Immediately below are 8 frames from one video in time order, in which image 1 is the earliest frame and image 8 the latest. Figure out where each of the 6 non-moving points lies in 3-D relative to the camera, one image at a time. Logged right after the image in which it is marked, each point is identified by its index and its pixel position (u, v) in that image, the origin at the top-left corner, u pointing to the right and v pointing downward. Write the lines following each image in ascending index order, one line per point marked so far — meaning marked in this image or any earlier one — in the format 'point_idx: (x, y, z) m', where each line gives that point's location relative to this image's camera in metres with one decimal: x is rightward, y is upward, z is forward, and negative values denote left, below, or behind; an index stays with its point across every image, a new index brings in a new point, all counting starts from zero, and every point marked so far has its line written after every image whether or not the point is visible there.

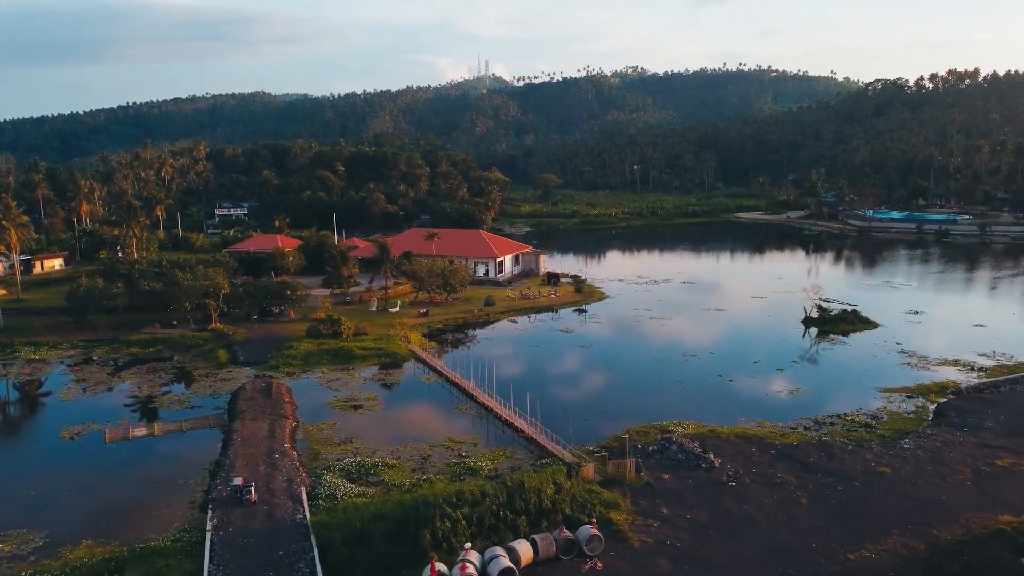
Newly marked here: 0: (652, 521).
0: (+3.7, -6.0, +19.3) m
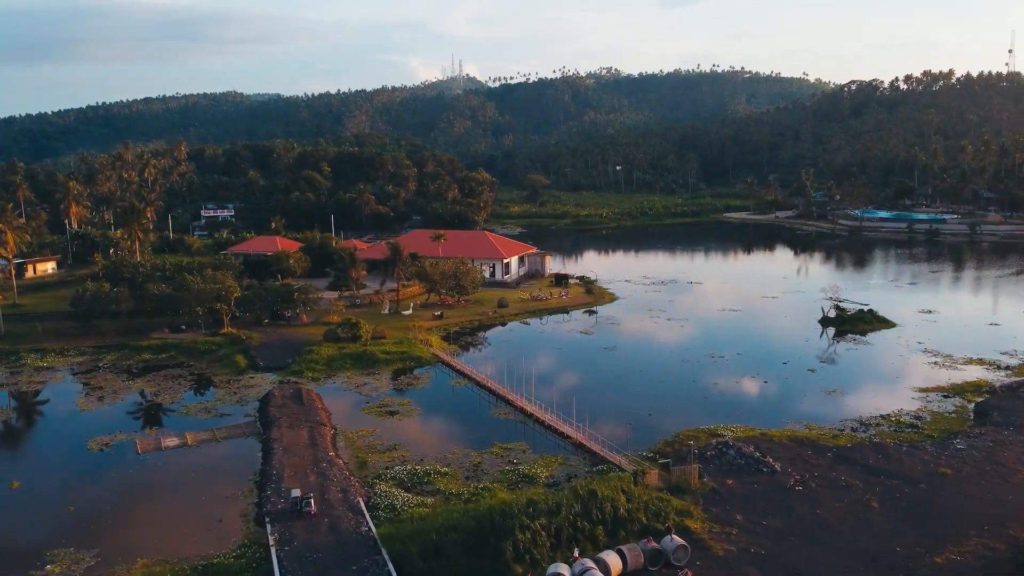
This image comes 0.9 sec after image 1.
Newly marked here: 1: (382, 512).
0: (+5.5, -6.0, +18.9) m
1: (-3.4, -5.9, +19.9) m
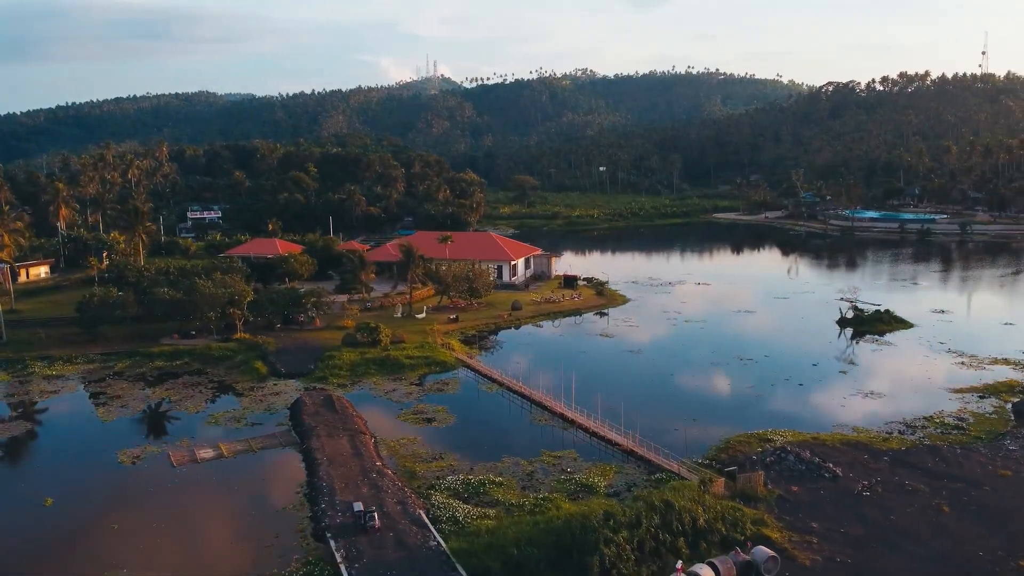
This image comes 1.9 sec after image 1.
0: (+7.3, -6.1, +18.5) m
1: (-1.7, -6.1, +19.2) m
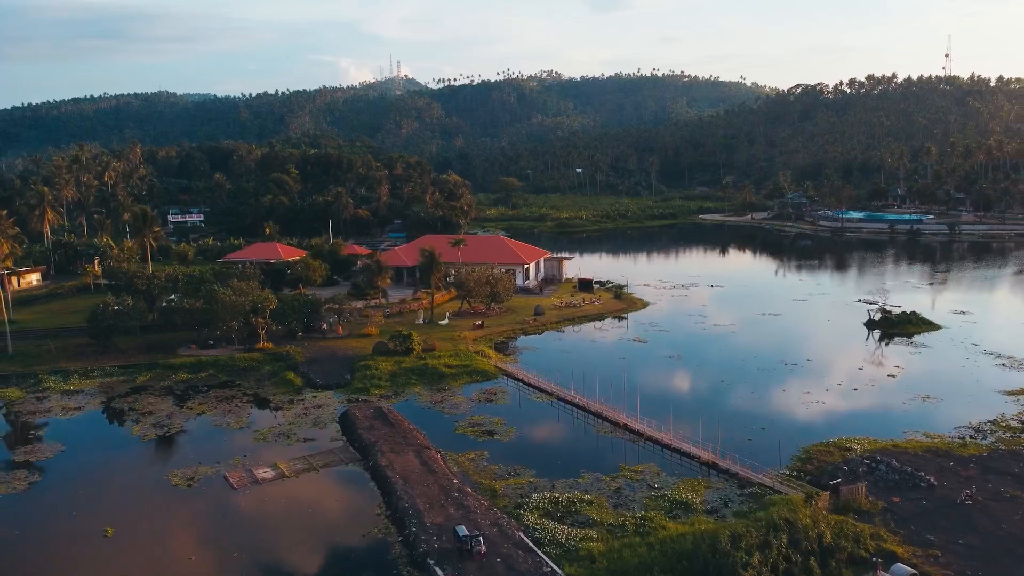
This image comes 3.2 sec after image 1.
0: (+10.0, -6.2, +17.8) m
1: (+0.9, -6.3, +18.2) m
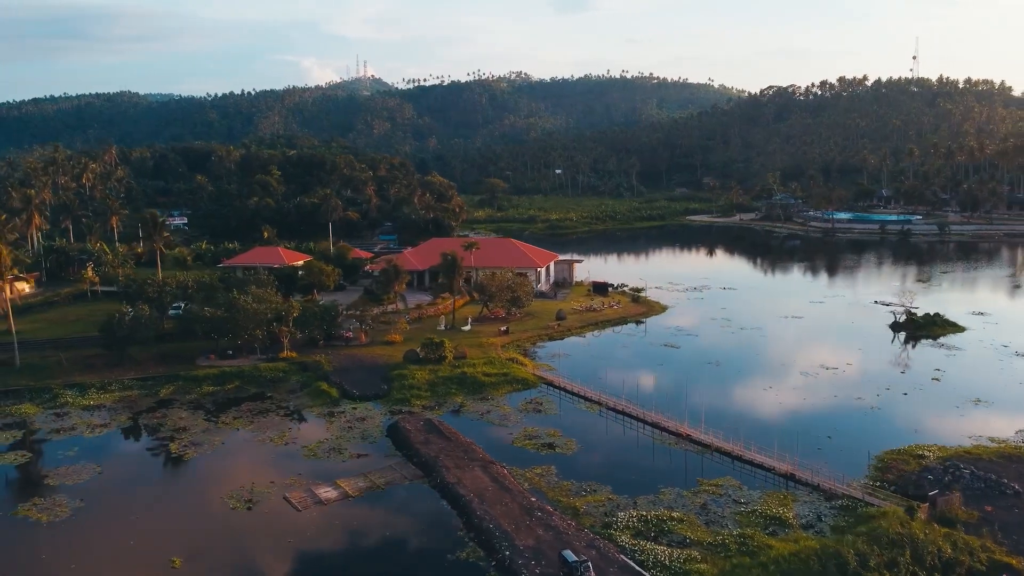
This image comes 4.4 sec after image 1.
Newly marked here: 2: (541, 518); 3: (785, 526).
0: (+12.4, -6.4, +17.3) m
1: (+3.3, -6.5, +17.3) m
2: (+0.7, -6.1, +19.8) m
3: (+7.1, -6.1, +19.7) m
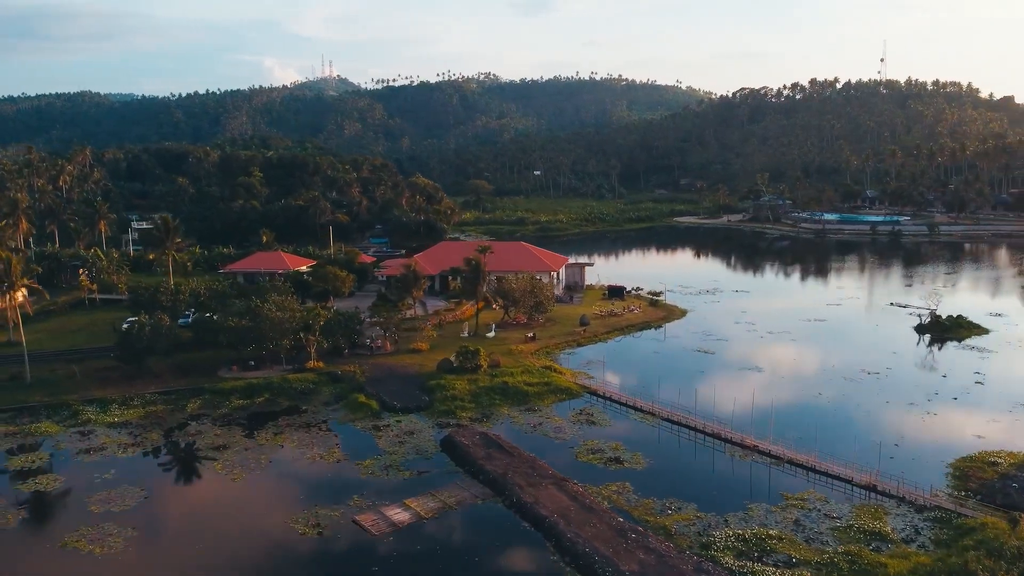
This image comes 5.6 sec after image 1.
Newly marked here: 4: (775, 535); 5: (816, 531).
0: (+14.8, -6.6, +16.9) m
1: (+5.8, -6.7, +16.5) m
2: (+3.1, -6.3, +18.9) m
3: (+9.4, -6.3, +19.1) m
4: (+6.7, -6.3, +19.6) m
5: (+7.9, -6.3, +19.9) m
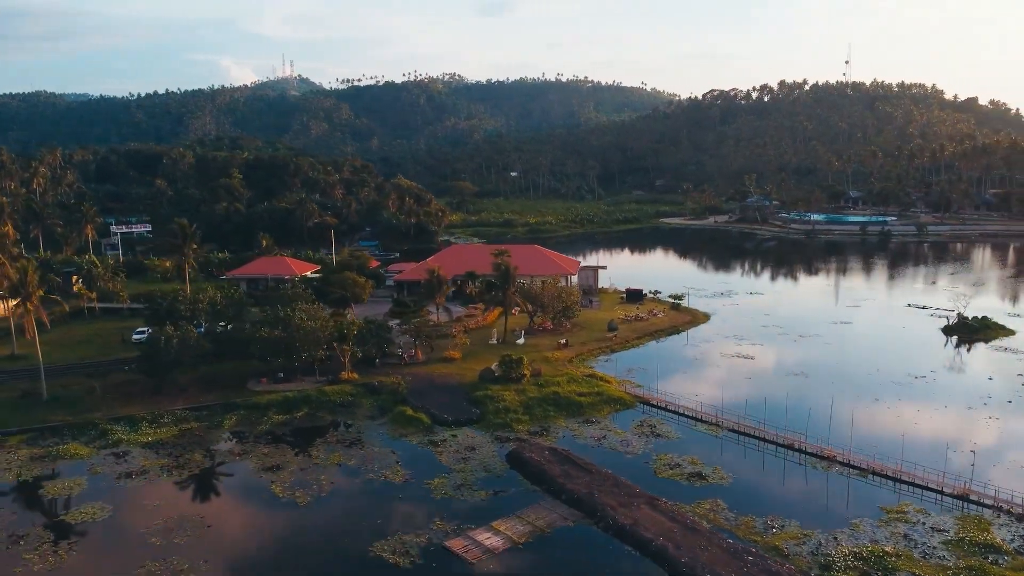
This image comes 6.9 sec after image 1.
0: (+17.5, -6.7, +16.5) m
1: (+8.5, -6.9, +15.7) m
2: (+5.7, -6.5, +17.9) m
3: (+12.0, -6.5, +18.4) m
4: (+9.3, -6.5, +18.8) m
5: (+10.5, -6.5, +19.2) m
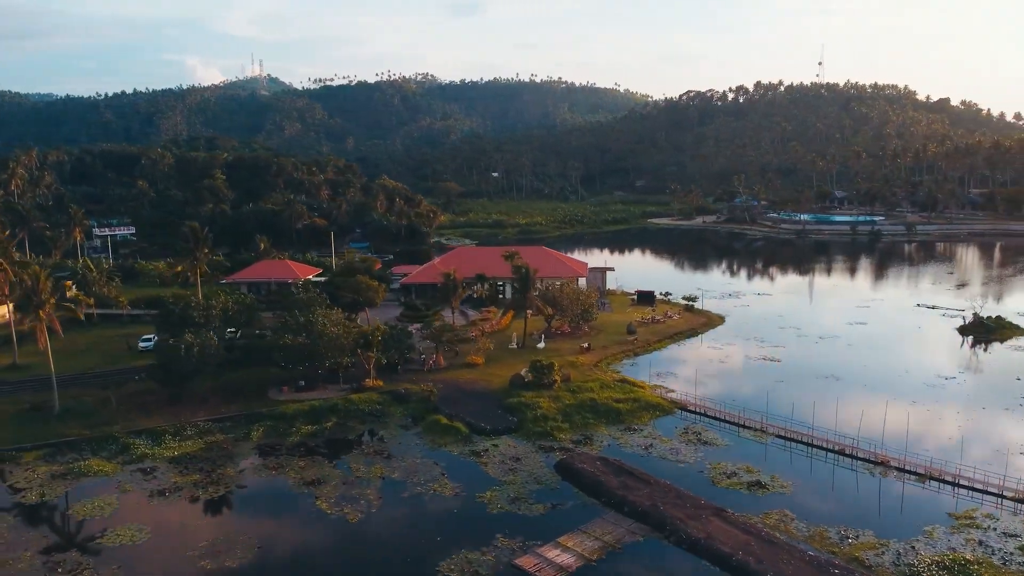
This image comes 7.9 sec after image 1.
0: (+19.4, -6.7, +16.3) m
1: (+10.5, -7.0, +15.2) m
2: (+7.5, -6.6, +17.3) m
3: (+13.8, -6.6, +18.1) m
4: (+11.1, -6.6, +18.4) m
5: (+12.3, -6.6, +18.8) m
